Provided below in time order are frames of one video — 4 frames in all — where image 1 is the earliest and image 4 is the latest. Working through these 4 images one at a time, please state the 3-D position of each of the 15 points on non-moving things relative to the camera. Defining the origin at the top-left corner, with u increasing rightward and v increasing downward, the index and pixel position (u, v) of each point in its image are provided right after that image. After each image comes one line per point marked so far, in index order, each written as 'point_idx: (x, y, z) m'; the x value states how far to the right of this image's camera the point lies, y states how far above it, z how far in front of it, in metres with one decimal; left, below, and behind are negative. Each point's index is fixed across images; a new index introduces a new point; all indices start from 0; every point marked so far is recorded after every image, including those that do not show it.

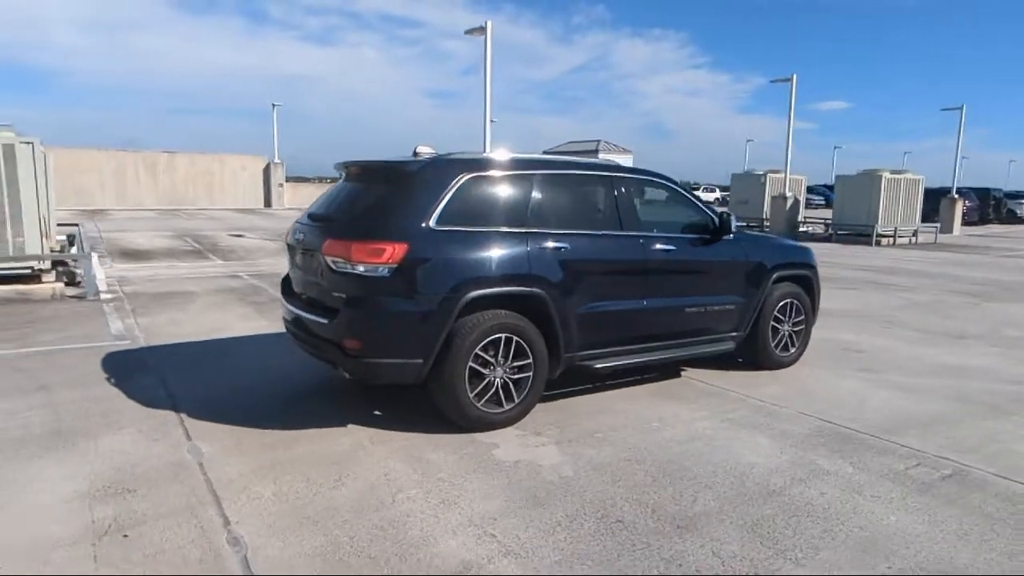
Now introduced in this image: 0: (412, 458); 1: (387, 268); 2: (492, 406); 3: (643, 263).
0: (-0.7, -1.1, +4.5) m
1: (-0.8, +0.1, +4.6) m
2: (-0.2, -0.9, +5.0) m
3: (+1.1, +0.2, +5.7) m
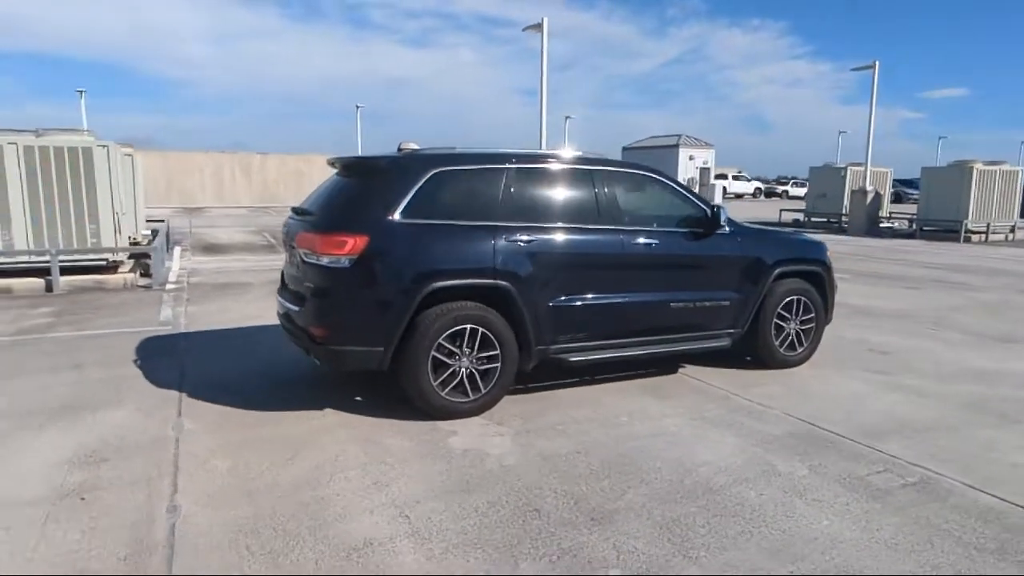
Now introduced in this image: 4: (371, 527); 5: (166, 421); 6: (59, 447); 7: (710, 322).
0: (-1.0, -1.1, +4.7) m
1: (-1.1, +0.2, +4.8) m
2: (-0.4, -0.8, +5.1) m
3: (+0.9, +0.3, +5.6) m
4: (-0.7, -1.2, +3.6) m
5: (-2.6, -1.0, +5.1) m
6: (-3.0, -1.1, +4.6) m
7: (+1.7, -0.3, +6.0) m
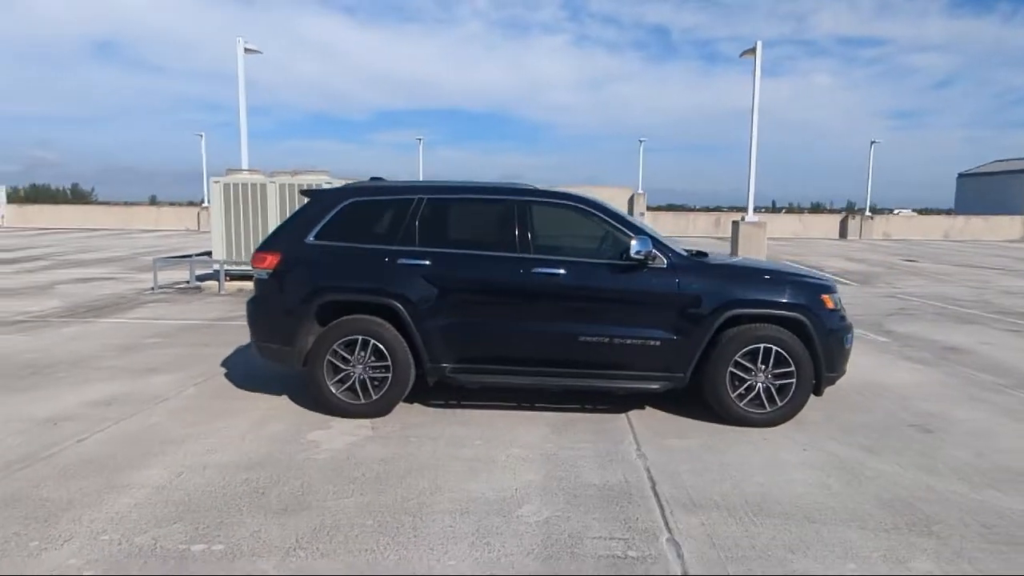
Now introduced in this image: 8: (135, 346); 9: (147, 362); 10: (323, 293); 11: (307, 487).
0: (-2.1, -1.1, +5.6) m
1: (-2.1, +0.1, +5.8) m
2: (-1.4, -0.9, +5.8) m
3: (+0.1, 0.0, +5.6) m
4: (-2.4, -1.2, +4.5) m
5: (-3.3, -1.0, +6.8) m
6: (-3.9, -1.0, +6.5) m
7: (+1.0, -0.6, +5.6) m
8: (-4.7, -0.7, +8.6) m
9: (-4.1, -0.8, +7.8) m
10: (-1.6, 0.0, +5.7) m
11: (-1.3, -1.3, +4.3) m
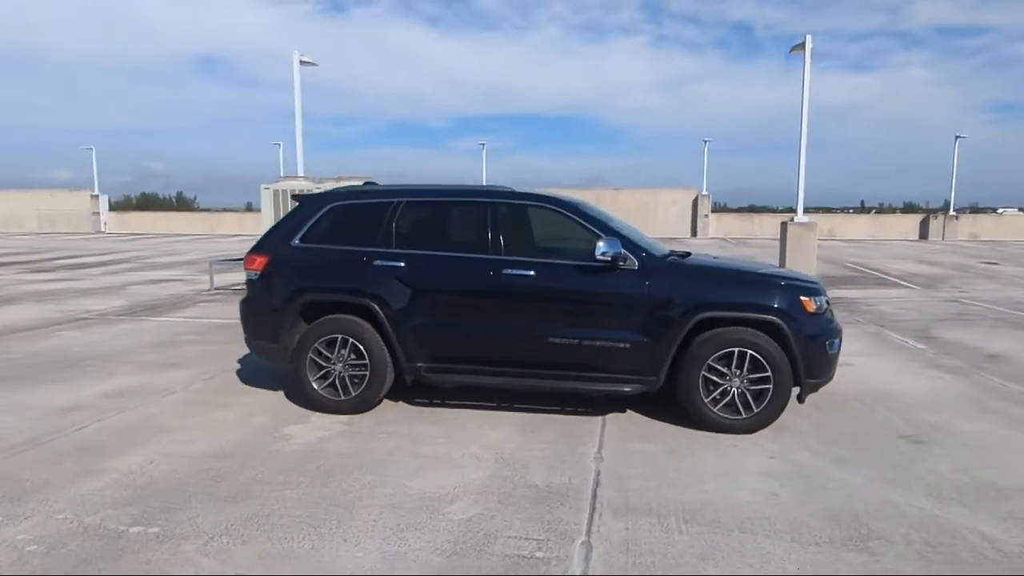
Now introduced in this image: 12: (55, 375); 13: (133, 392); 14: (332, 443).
0: (-2.3, -1.1, +5.9) m
1: (-2.3, +0.1, +6.1) m
2: (-1.6, -0.9, +6.0) m
3: (-0.1, 0.0, +5.6) m
4: (-2.7, -1.2, +4.9) m
5: (-3.3, -1.0, +7.2) m
6: (-4.0, -1.0, +7.0) m
7: (+0.8, -0.6, +5.5) m
8: (-4.6, -0.7, +9.2) m
9: (-4.1, -0.8, +8.3) m
10: (-1.8, 0.0, +5.9) m
11: (-1.7, -1.3, +4.6) m
12: (-4.9, -0.9, +7.4) m
13: (-3.7, -1.0, +6.7) m
14: (-1.4, -1.2, +5.2) m
